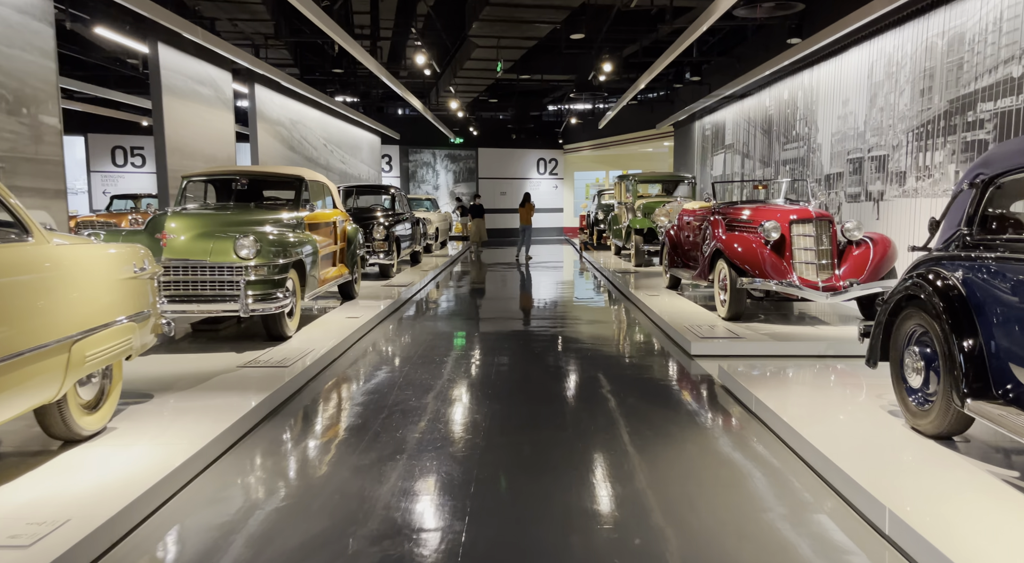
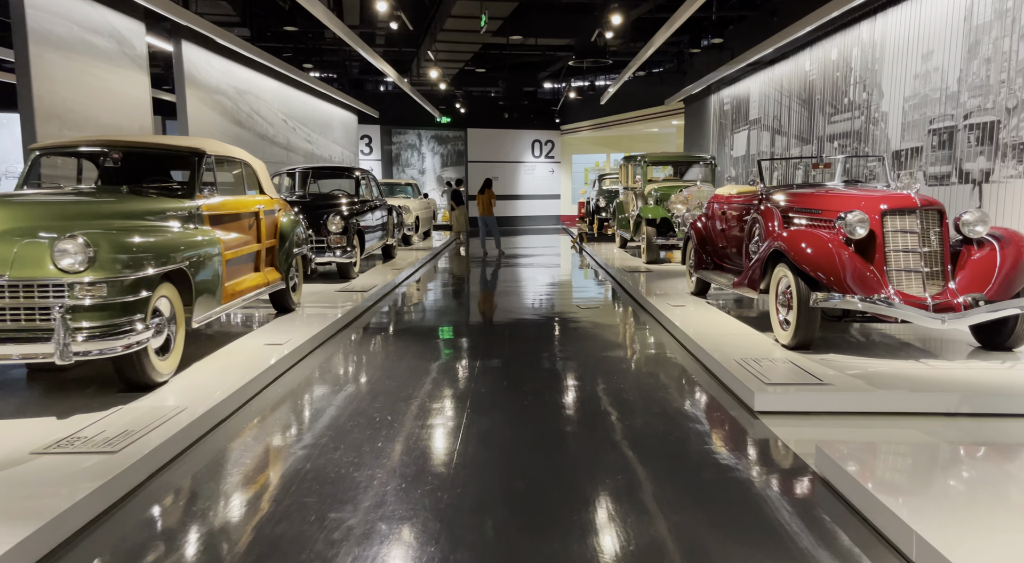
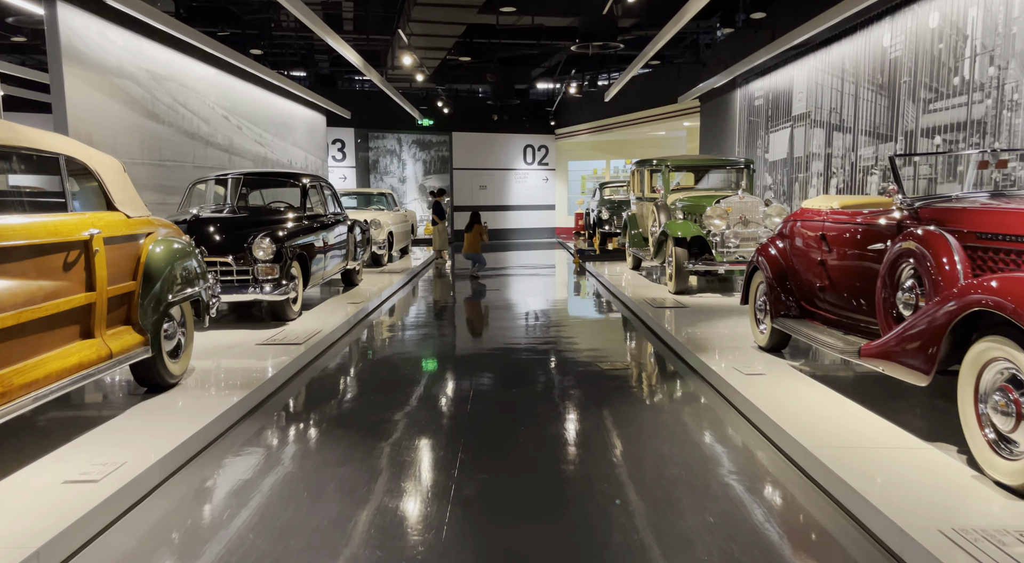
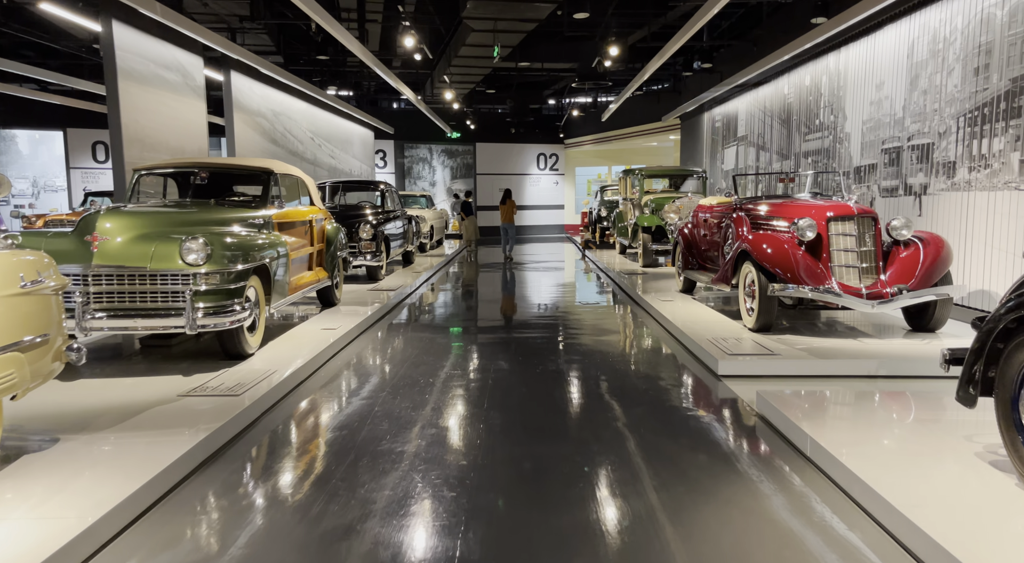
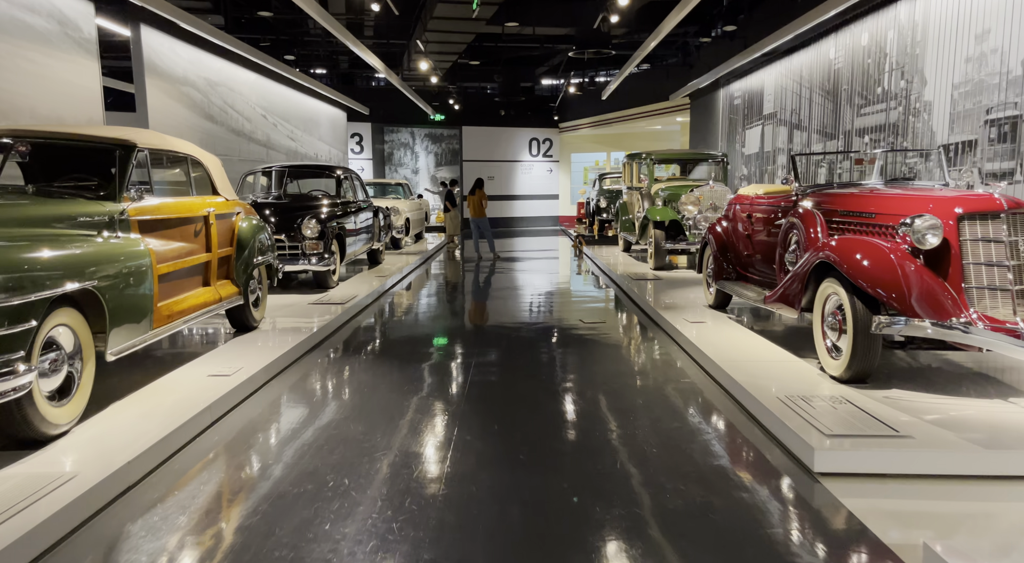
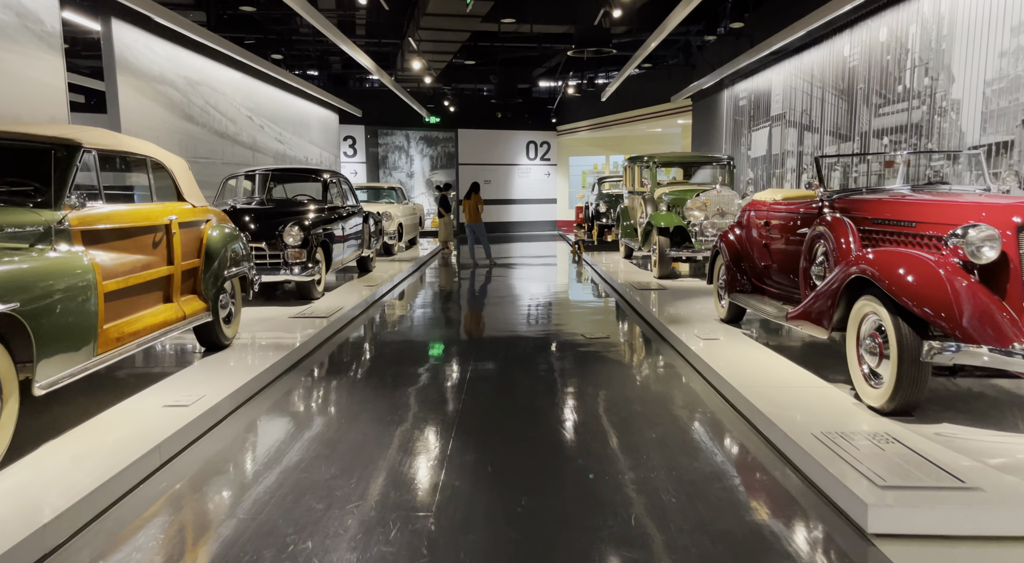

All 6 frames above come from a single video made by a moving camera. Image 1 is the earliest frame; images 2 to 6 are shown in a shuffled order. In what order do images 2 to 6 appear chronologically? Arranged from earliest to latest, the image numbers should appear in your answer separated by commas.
4, 2, 5, 6, 3
